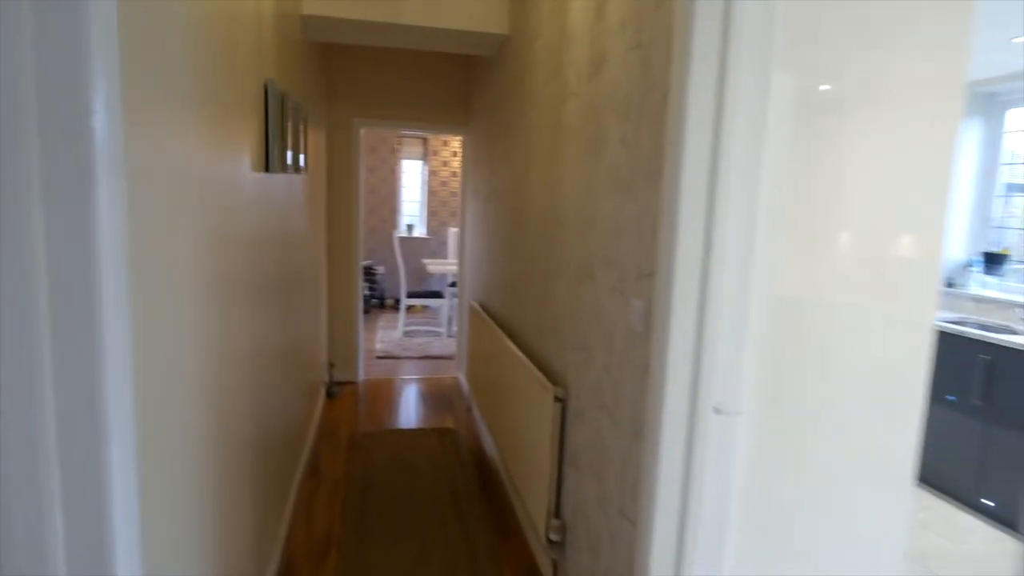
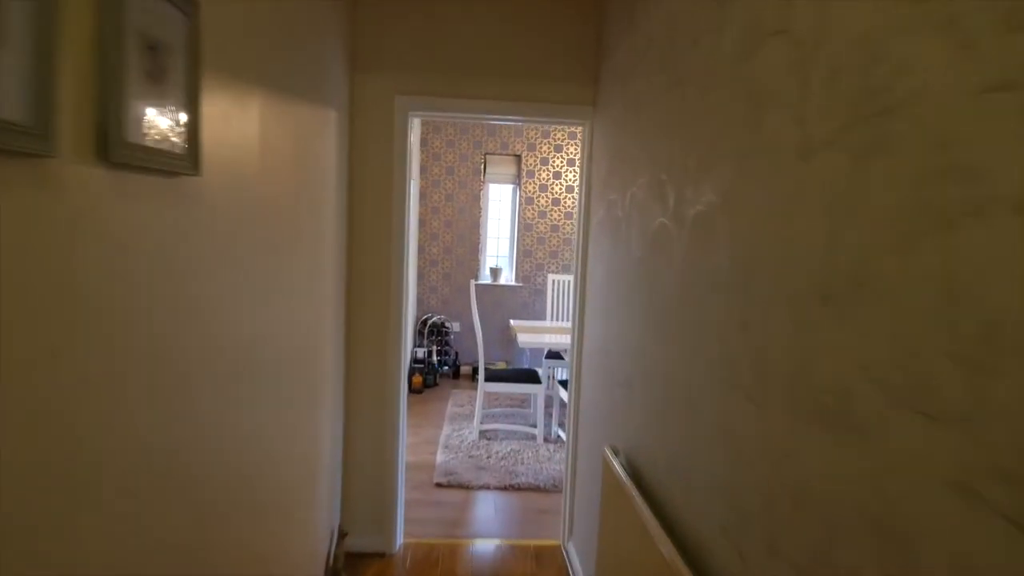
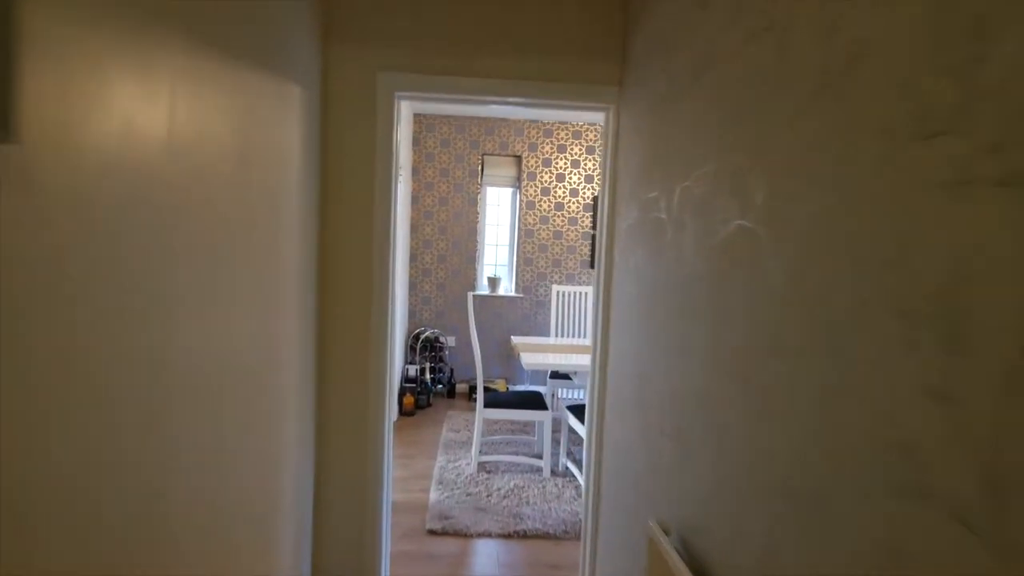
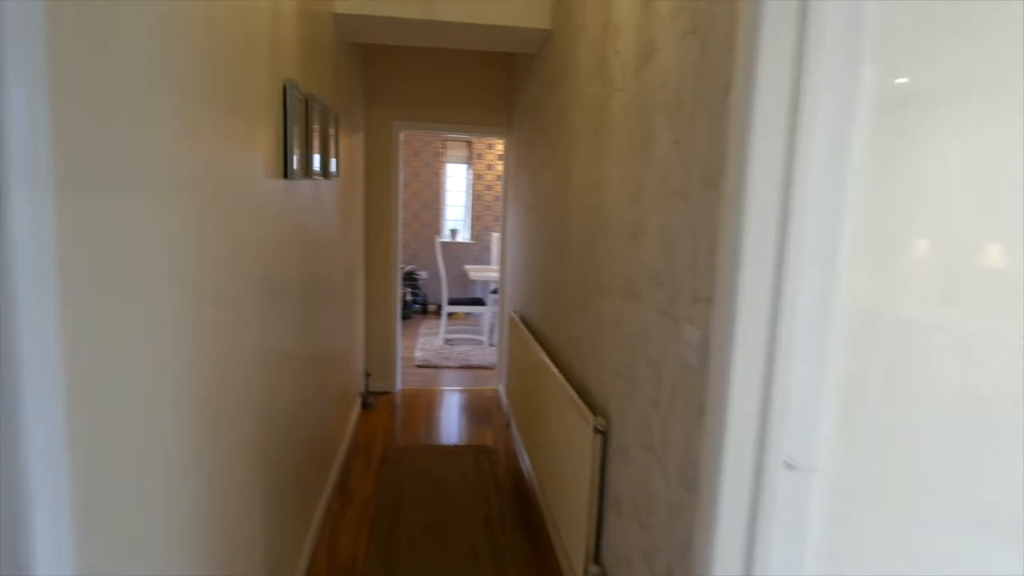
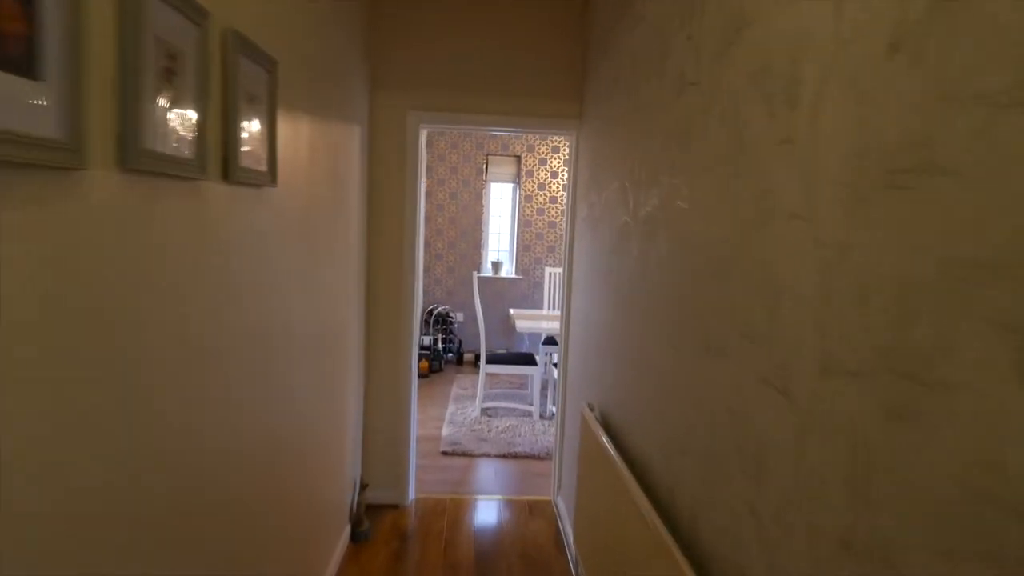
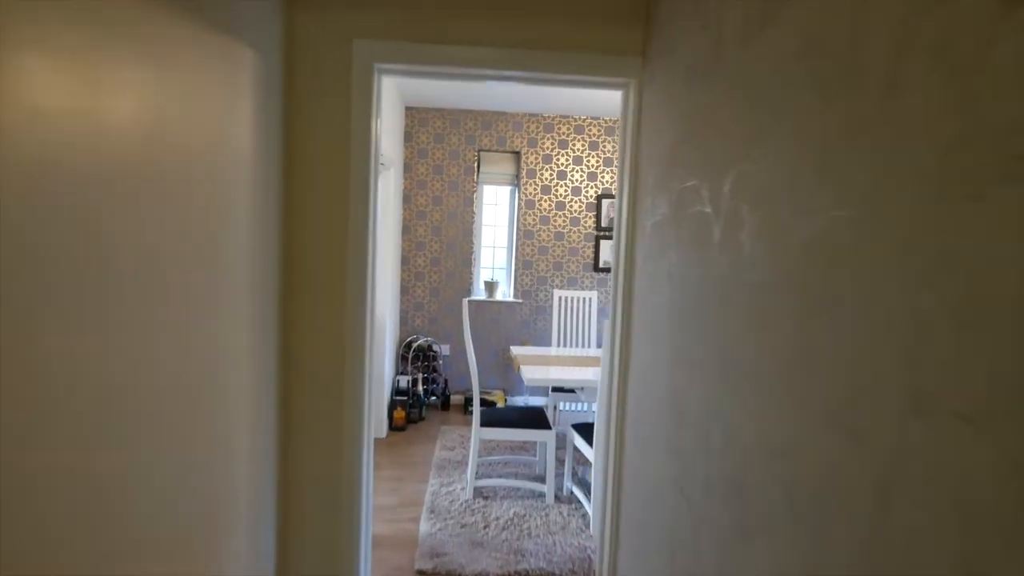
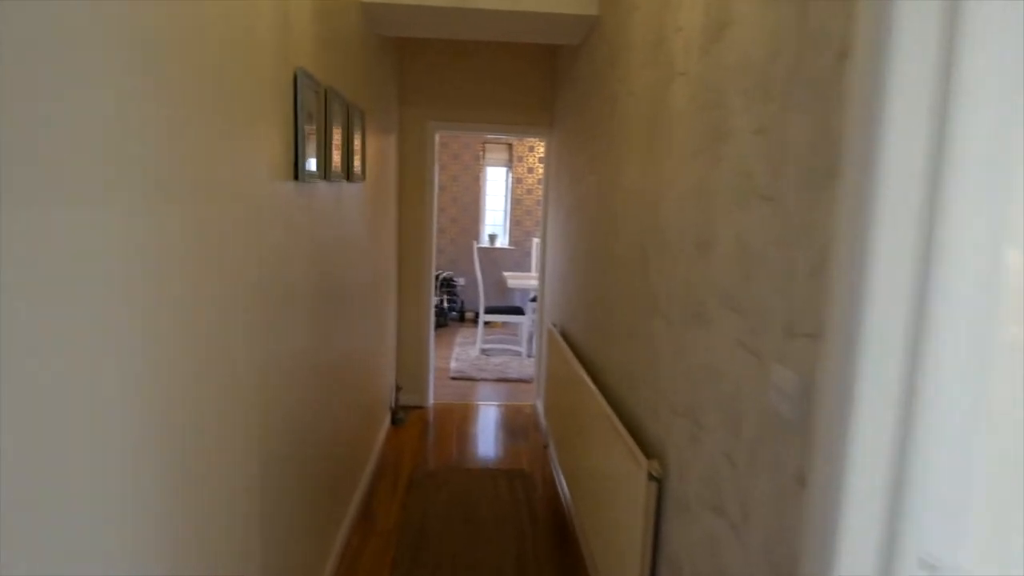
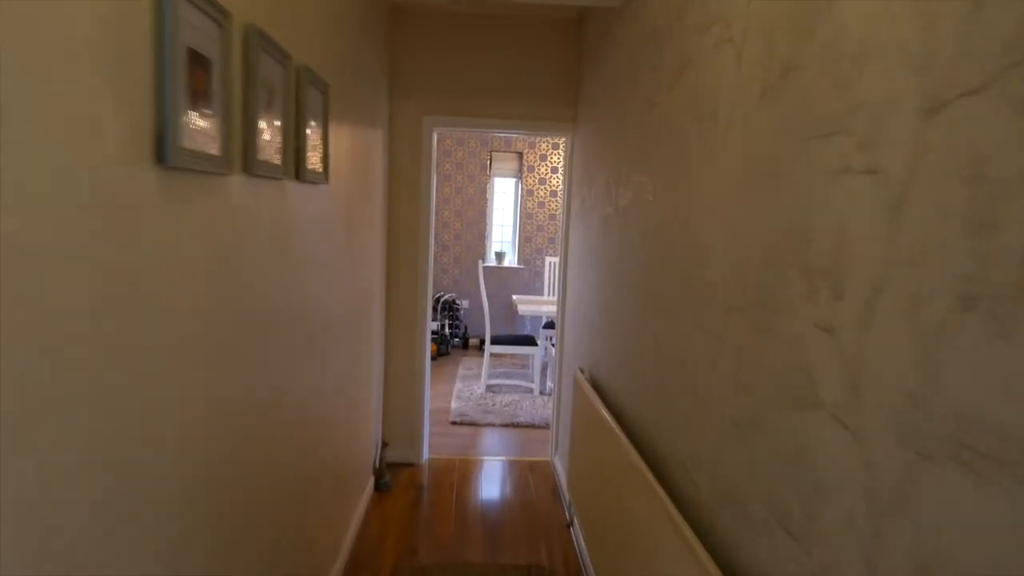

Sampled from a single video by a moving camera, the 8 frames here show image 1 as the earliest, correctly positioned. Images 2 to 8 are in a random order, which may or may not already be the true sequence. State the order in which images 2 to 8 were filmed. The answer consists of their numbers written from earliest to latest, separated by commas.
4, 7, 8, 5, 2, 3, 6
